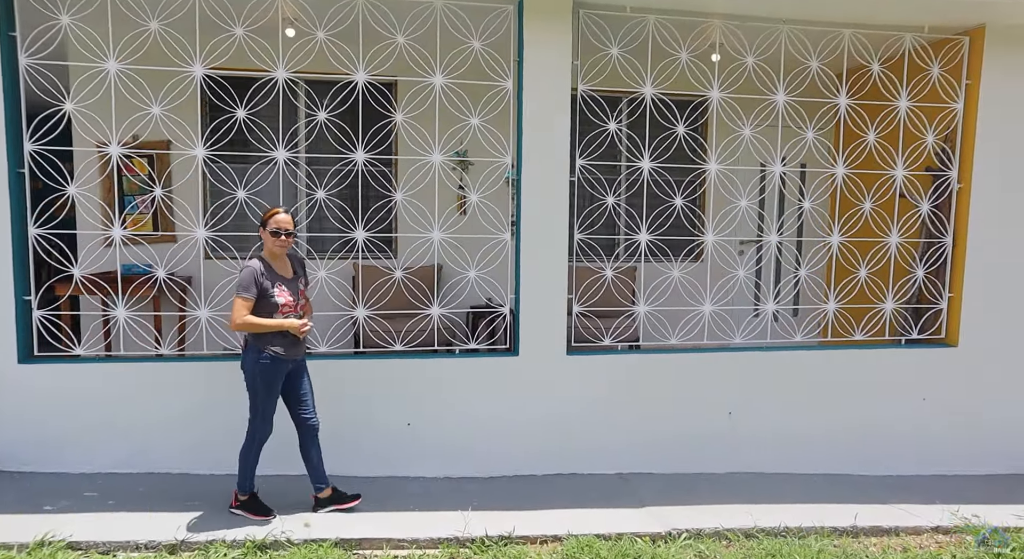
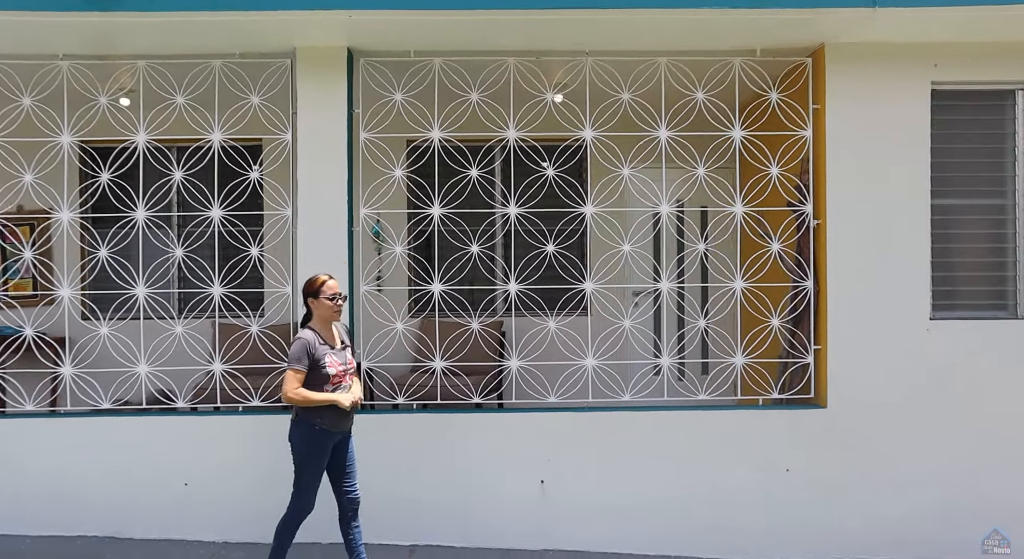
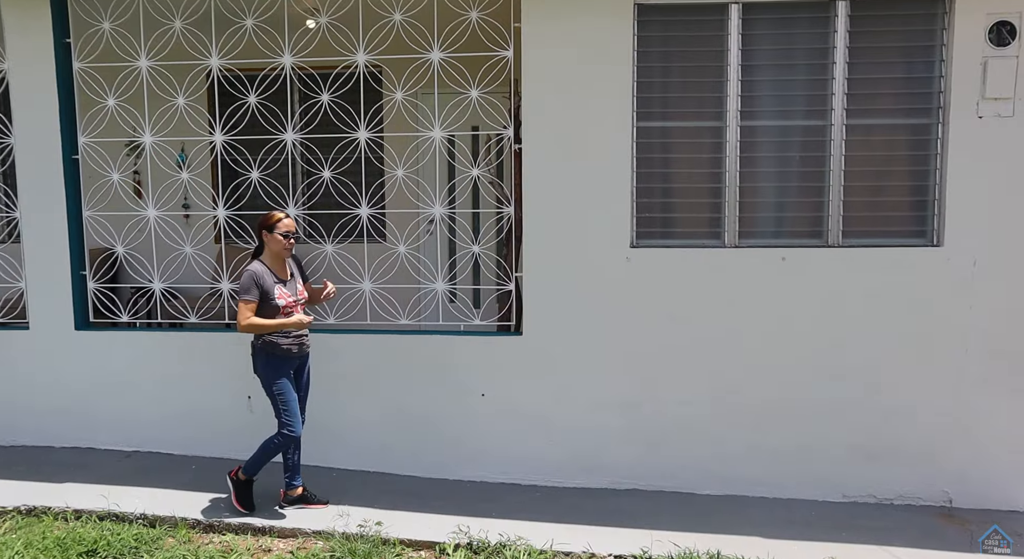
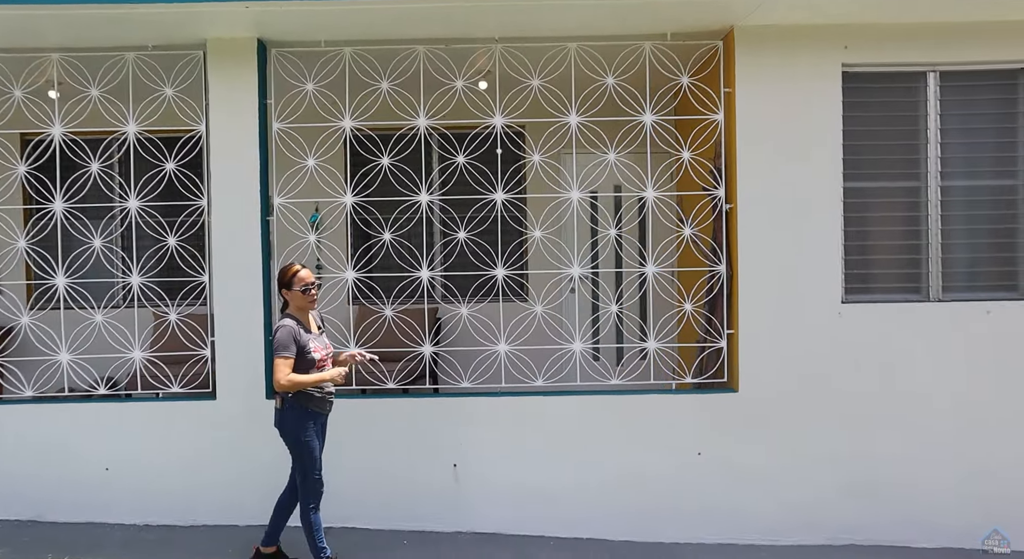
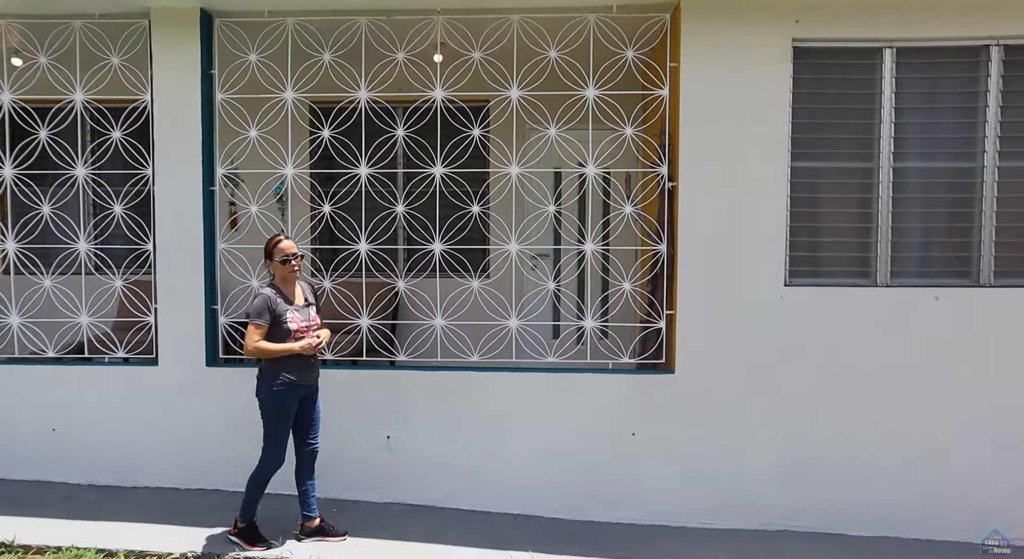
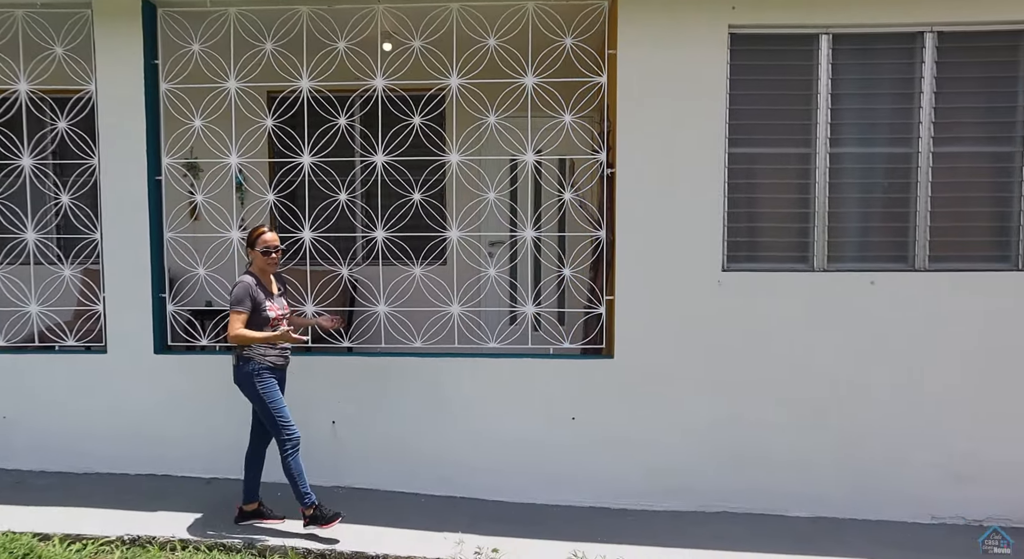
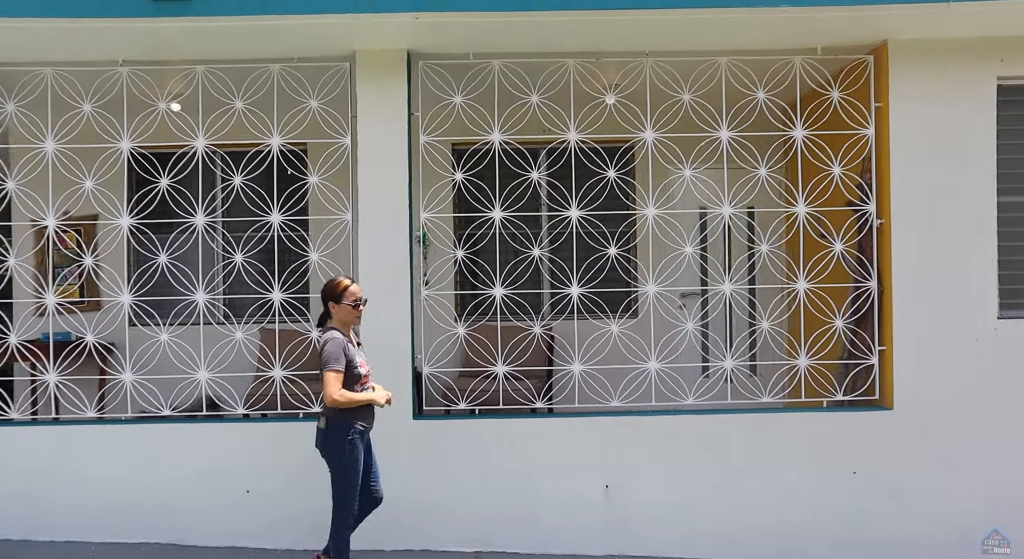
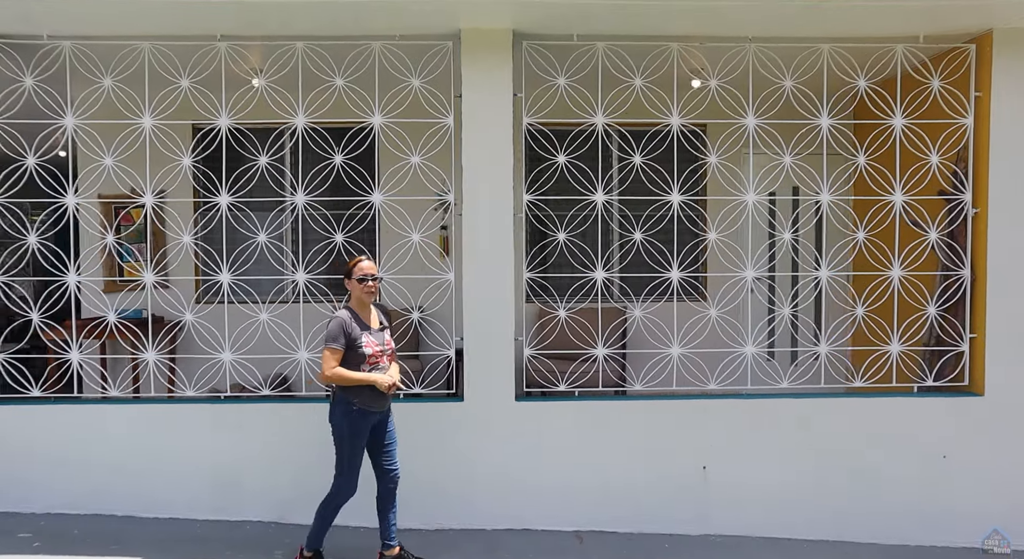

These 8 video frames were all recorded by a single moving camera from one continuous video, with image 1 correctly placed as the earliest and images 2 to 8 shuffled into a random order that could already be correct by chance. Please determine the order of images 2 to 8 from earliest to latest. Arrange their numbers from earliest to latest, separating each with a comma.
8, 7, 2, 4, 5, 6, 3
